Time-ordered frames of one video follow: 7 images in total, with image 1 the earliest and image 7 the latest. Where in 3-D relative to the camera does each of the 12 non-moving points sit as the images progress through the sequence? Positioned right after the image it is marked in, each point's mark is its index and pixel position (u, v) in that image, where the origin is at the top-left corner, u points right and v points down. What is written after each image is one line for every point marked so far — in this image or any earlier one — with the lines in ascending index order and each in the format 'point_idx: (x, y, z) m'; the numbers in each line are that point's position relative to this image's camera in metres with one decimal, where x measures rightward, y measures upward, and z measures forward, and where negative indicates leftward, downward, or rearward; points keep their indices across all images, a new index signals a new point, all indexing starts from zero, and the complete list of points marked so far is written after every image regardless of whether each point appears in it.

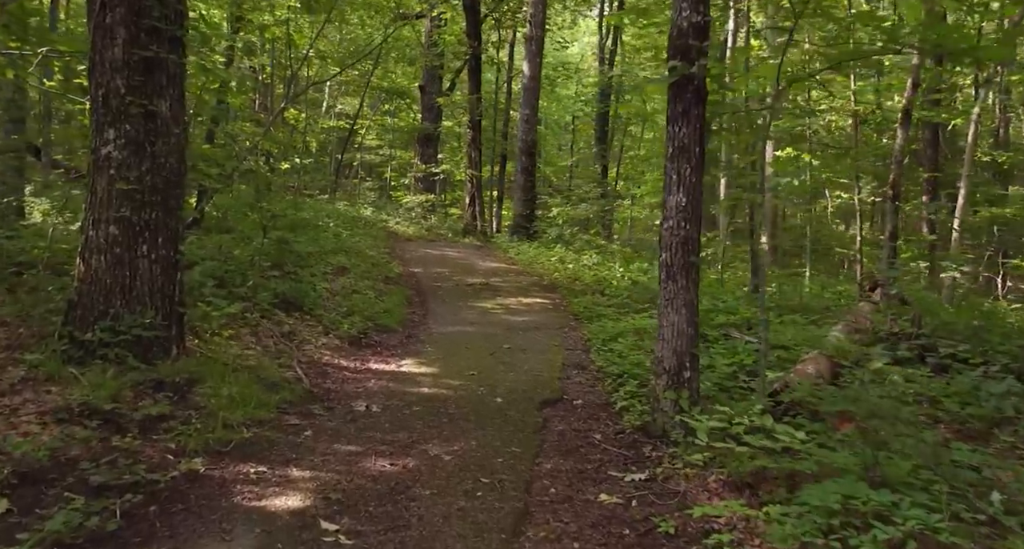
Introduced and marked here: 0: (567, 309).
0: (+0.8, -0.5, +12.9) m
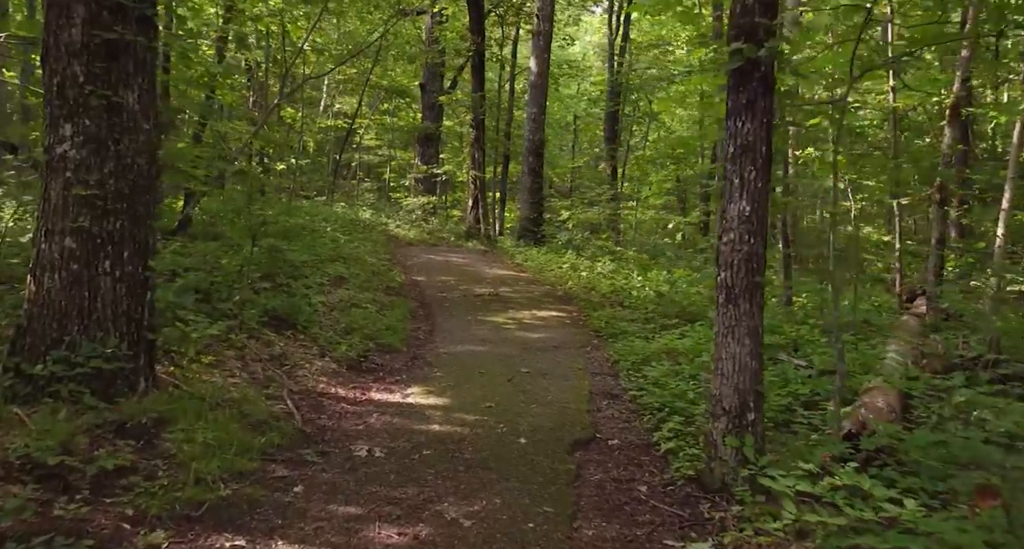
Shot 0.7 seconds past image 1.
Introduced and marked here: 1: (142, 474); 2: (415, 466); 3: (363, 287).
0: (+0.9, -0.7, +11.7) m
1: (-2.2, -1.2, +5.6) m
2: (-0.7, -1.3, +6.3) m
3: (-2.1, -0.2, +13.1) m
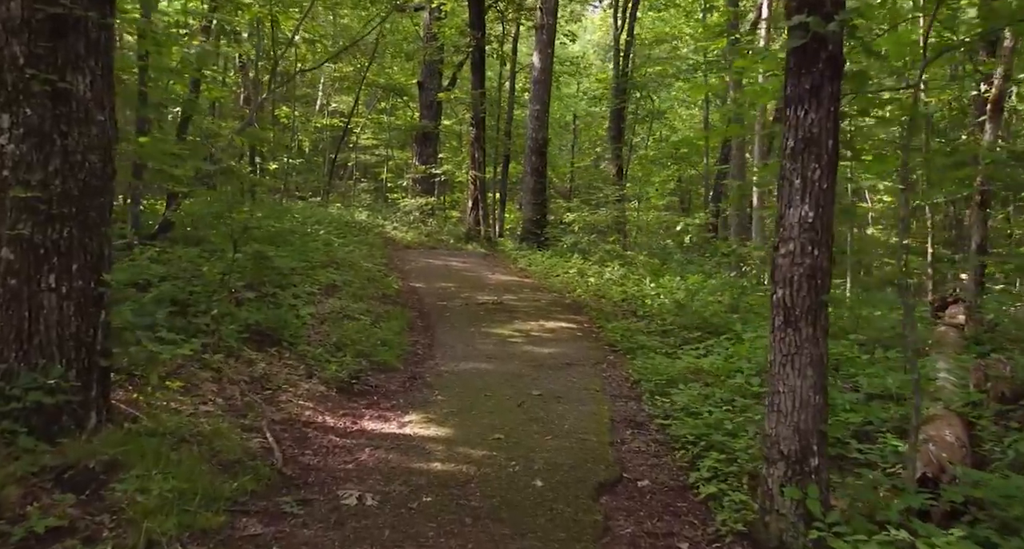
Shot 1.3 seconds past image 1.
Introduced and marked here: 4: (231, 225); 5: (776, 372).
0: (+1.0, -0.8, +10.8) m
1: (-2.1, -1.3, +4.6) m
2: (-0.6, -1.4, +5.3) m
3: (-2.0, -0.3, +12.1) m
4: (-3.2, +0.6, +10.4) m
5: (+1.4, -0.5, +5.0) m
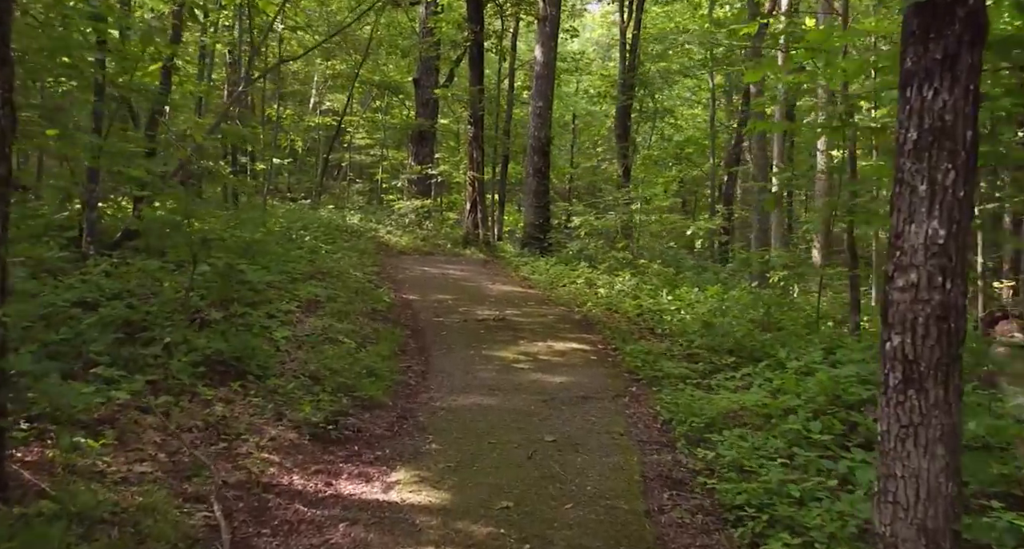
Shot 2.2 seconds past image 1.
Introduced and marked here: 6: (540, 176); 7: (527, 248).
0: (+1.1, -0.9, +9.4) m
1: (-2.1, -1.5, +3.3) m
2: (-0.5, -1.6, +4.0) m
3: (-2.0, -0.5, +10.8) m
4: (-3.1, +0.4, +9.1) m
5: (+1.5, -0.7, +3.7) m
6: (+0.6, +2.1, +19.8) m
7: (+0.3, +0.6, +19.9) m
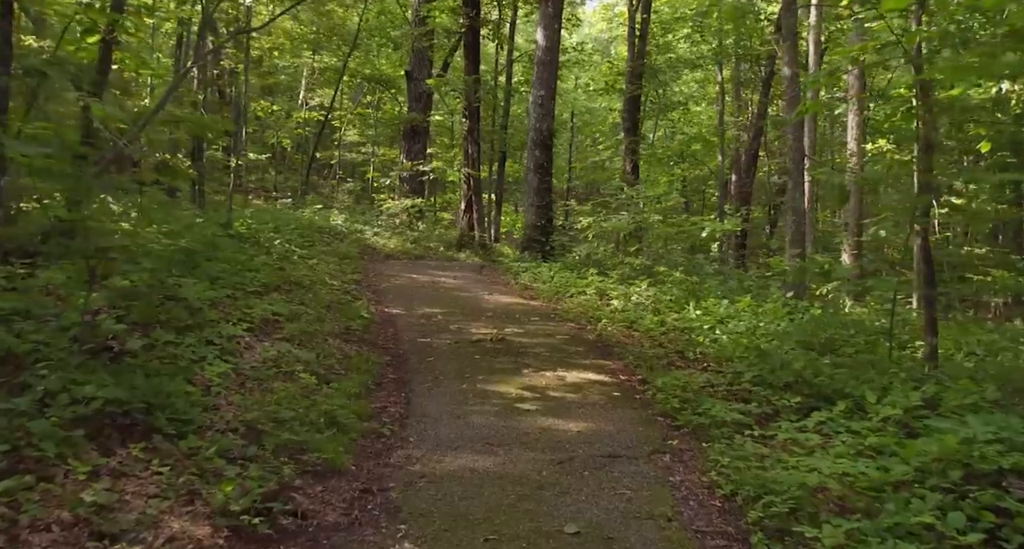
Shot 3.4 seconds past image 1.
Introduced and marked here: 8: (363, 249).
0: (+1.1, -1.0, +7.4) m
1: (-2.0, -1.6, +1.3) m
2: (-0.5, -1.7, +2.0) m
3: (-2.0, -0.6, +8.8) m
4: (-3.1, +0.3, +7.1) m
5: (+1.6, -0.8, +1.7) m
6: (+0.6, +2.0, +17.8) m
7: (+0.3, +0.4, +17.9) m
8: (-3.2, +0.5, +19.5) m
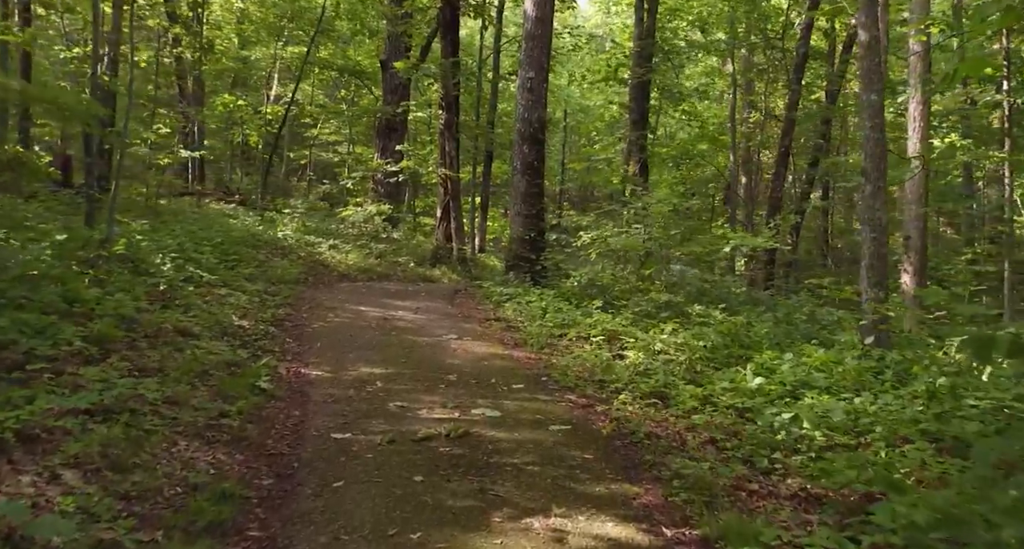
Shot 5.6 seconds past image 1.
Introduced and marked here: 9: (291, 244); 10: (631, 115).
0: (+0.9, -1.4, +3.8) m
1: (-2.2, -2.0, -2.4) m
2: (-0.6, -2.1, -1.7) m
3: (-2.2, -1.0, +5.1) m
4: (-3.3, -0.1, +3.3) m
5: (+1.4, -1.2, -2.0) m
6: (+0.3, +1.6, +14.1) m
7: (0.0, 0.0, +14.2) m
8: (-3.5, +0.1, +15.8) m
9: (-4.2, +0.6, +17.5) m
10: (+2.5, +3.4, +19.6) m
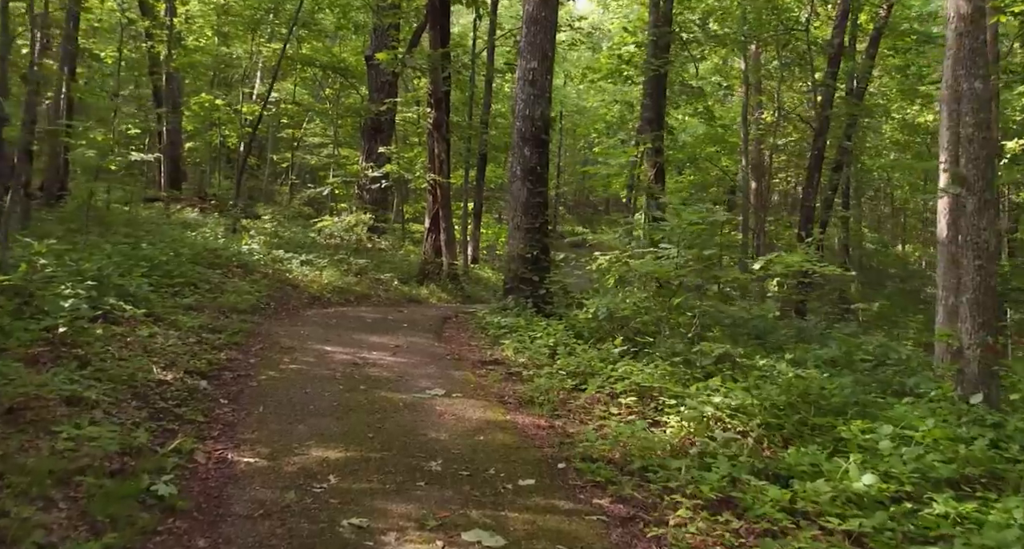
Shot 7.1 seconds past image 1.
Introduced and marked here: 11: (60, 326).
0: (+1.0, -1.8, +1.5) m
1: (-2.0, -2.3, -4.7) m
2: (-0.5, -2.4, -4.0) m
3: (-2.1, -1.3, +2.8) m
4: (-3.2, -0.4, +1.1) m
5: (+1.5, -1.5, -4.2) m
6: (+0.3, +1.2, +11.9) m
7: (0.0, -0.3, +12.0) m
8: (-3.5, -0.2, +13.5) m
9: (-4.2, +0.2, +15.2) m
10: (+2.5, +3.1, +17.3) m
11: (-3.6, -0.4, +7.4) m
